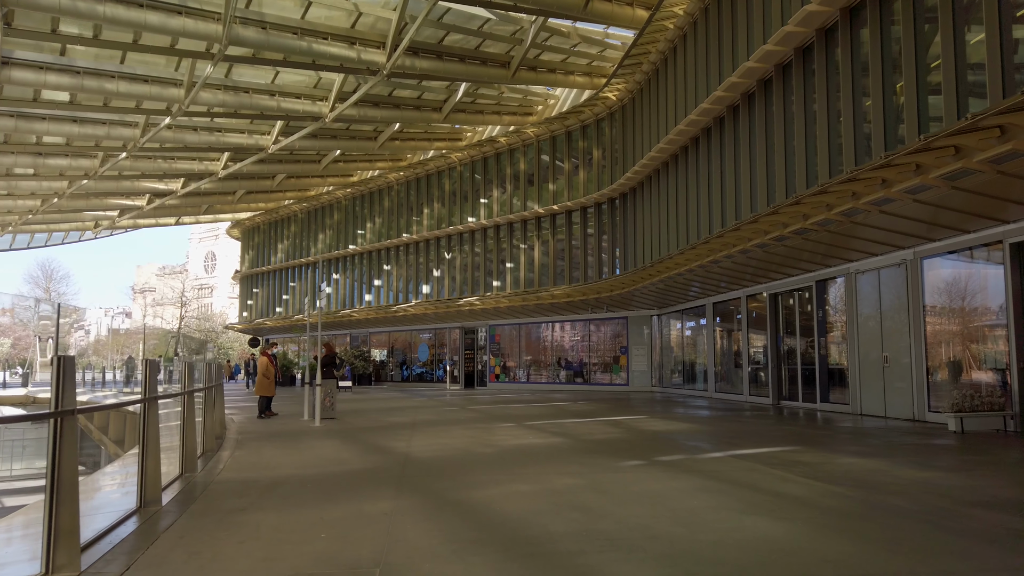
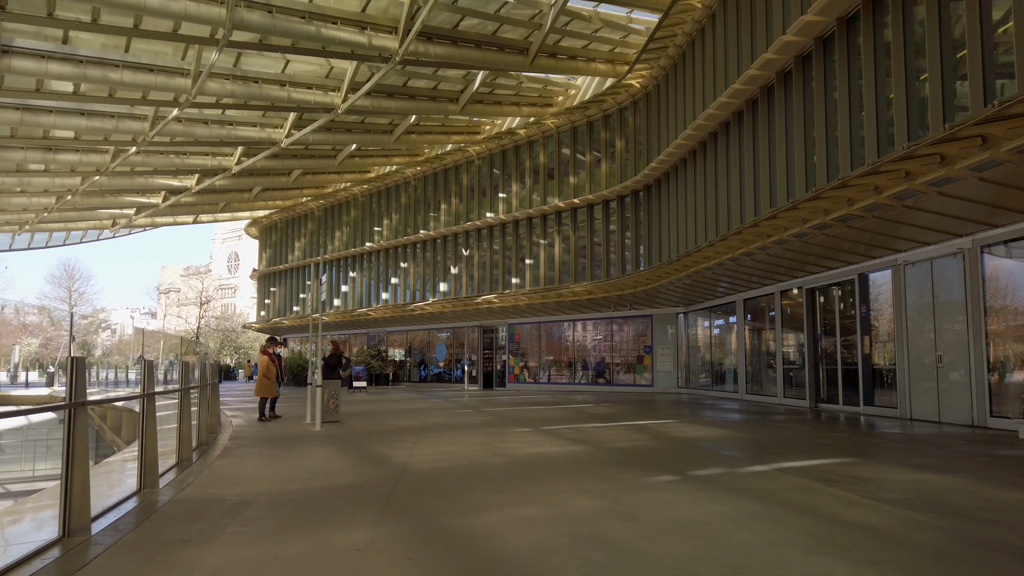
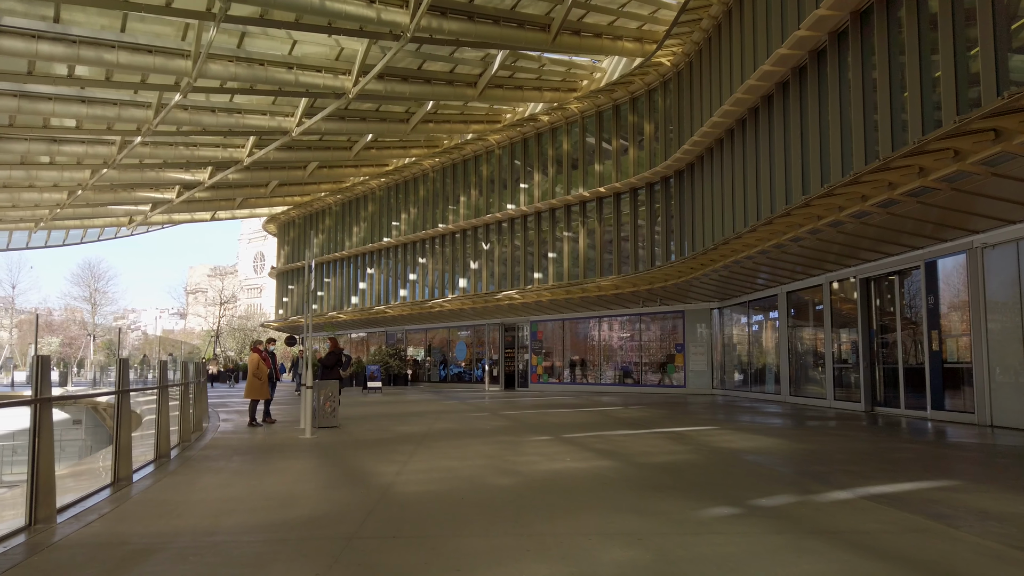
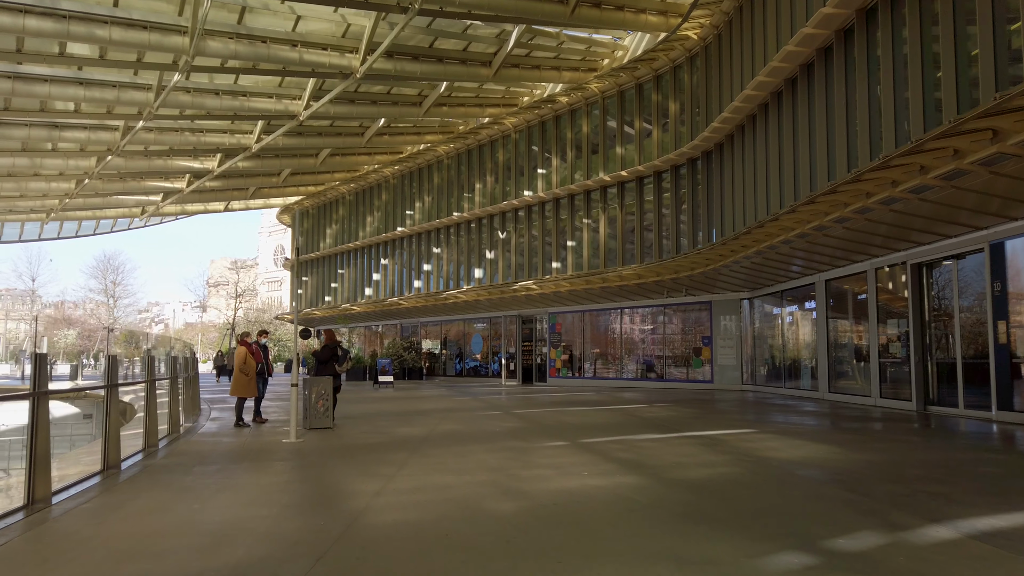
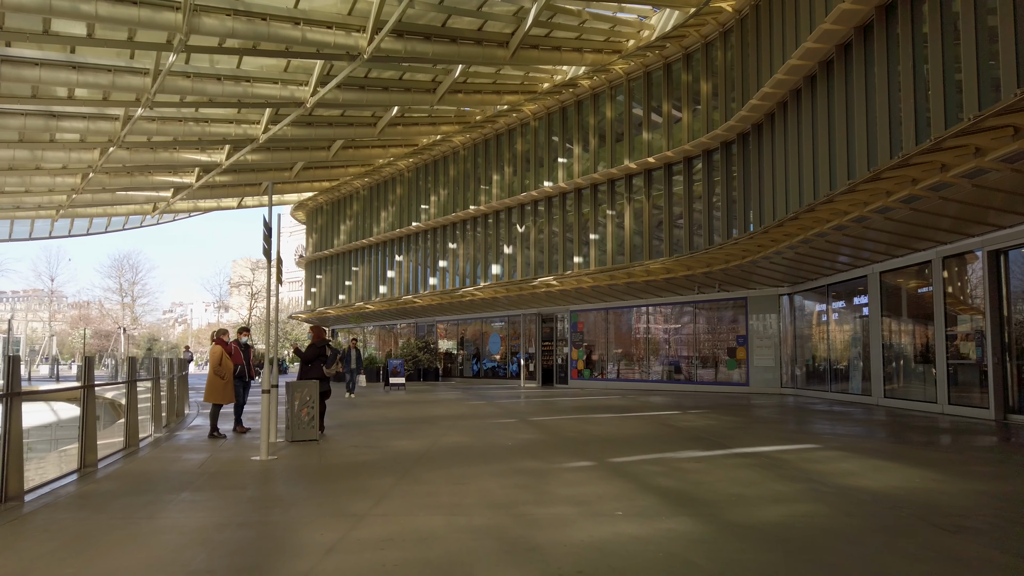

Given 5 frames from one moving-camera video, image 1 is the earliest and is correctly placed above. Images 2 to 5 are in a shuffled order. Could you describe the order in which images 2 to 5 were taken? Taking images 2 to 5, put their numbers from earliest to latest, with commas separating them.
2, 3, 4, 5
